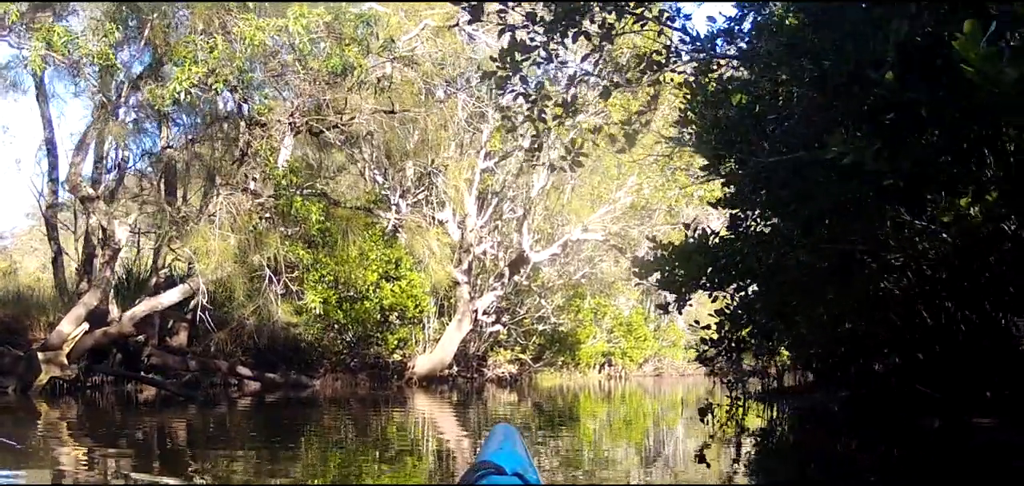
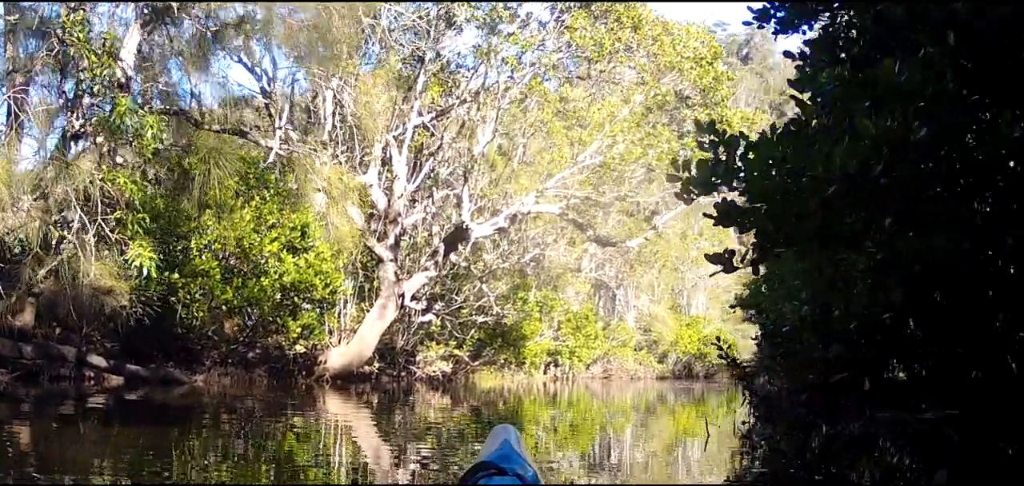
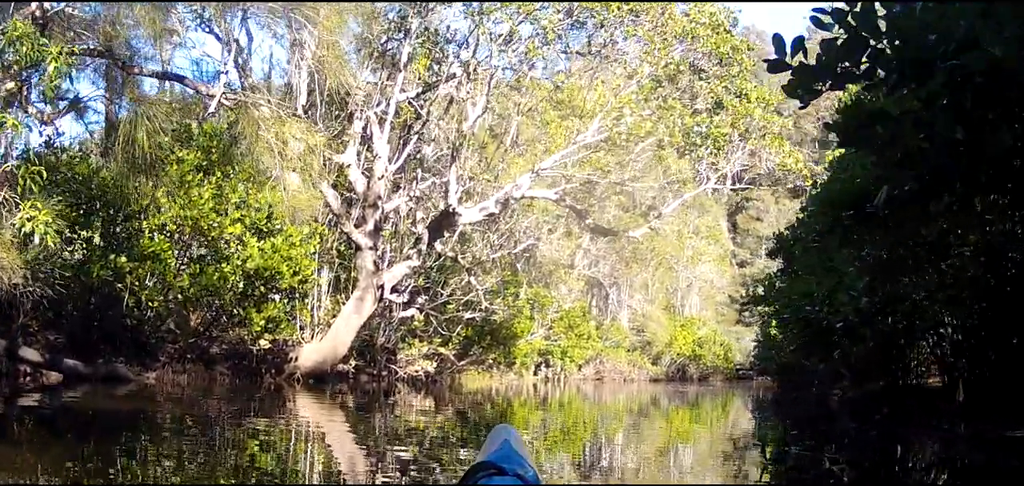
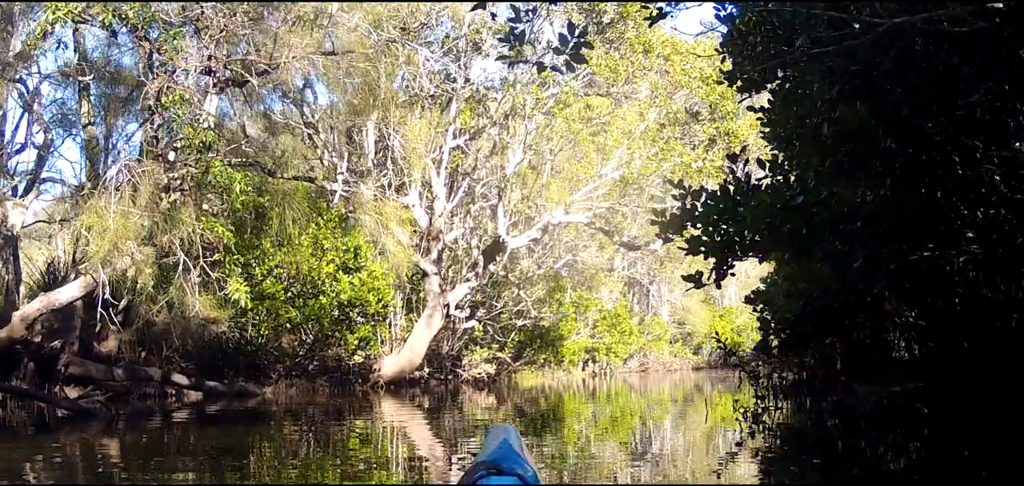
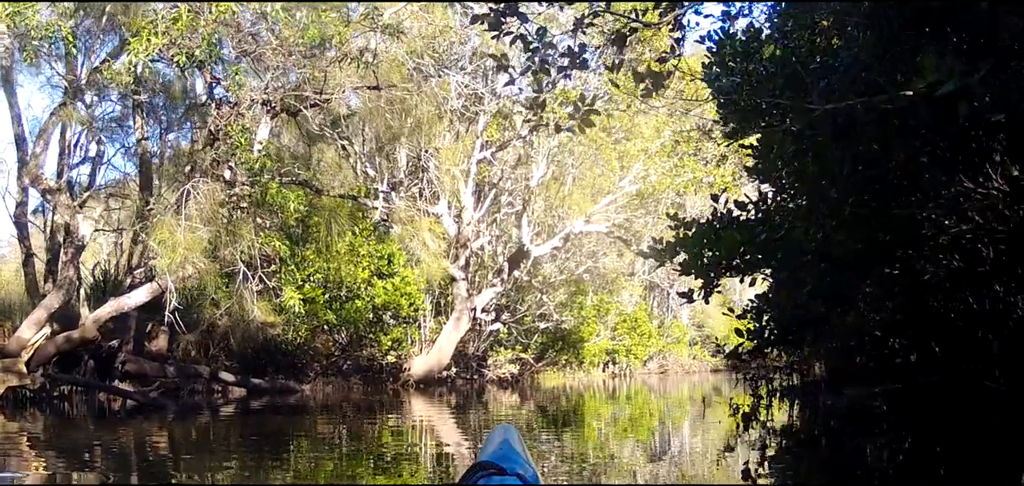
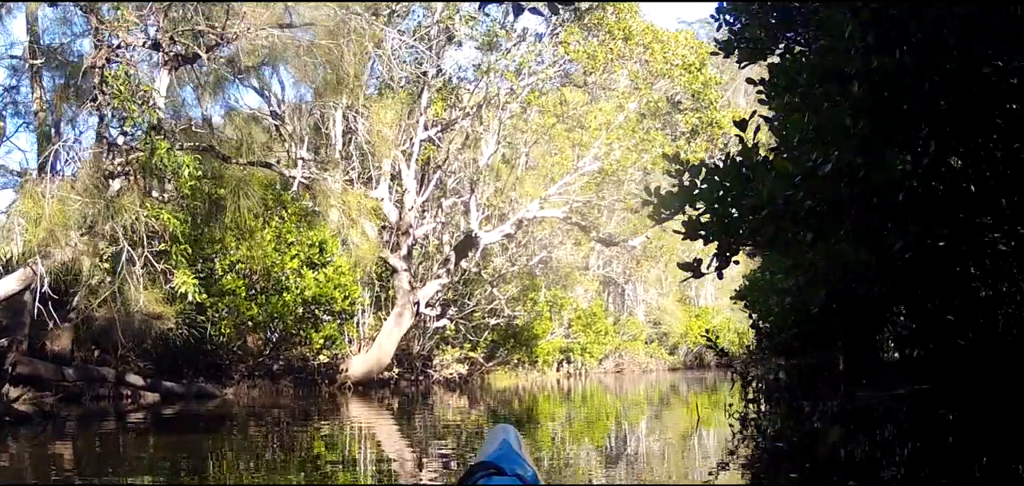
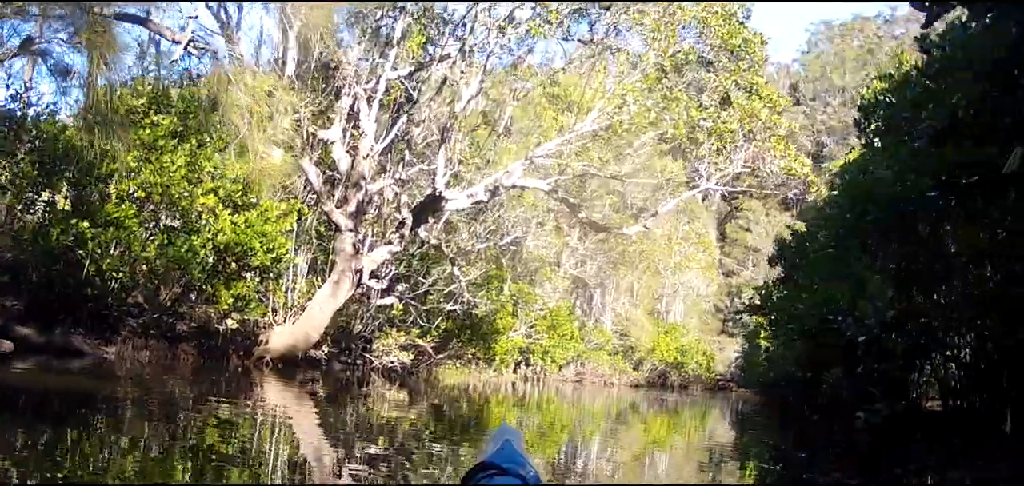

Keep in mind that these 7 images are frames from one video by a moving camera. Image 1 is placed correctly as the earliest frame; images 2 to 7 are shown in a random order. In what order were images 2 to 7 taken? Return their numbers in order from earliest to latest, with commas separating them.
5, 4, 6, 2, 3, 7
